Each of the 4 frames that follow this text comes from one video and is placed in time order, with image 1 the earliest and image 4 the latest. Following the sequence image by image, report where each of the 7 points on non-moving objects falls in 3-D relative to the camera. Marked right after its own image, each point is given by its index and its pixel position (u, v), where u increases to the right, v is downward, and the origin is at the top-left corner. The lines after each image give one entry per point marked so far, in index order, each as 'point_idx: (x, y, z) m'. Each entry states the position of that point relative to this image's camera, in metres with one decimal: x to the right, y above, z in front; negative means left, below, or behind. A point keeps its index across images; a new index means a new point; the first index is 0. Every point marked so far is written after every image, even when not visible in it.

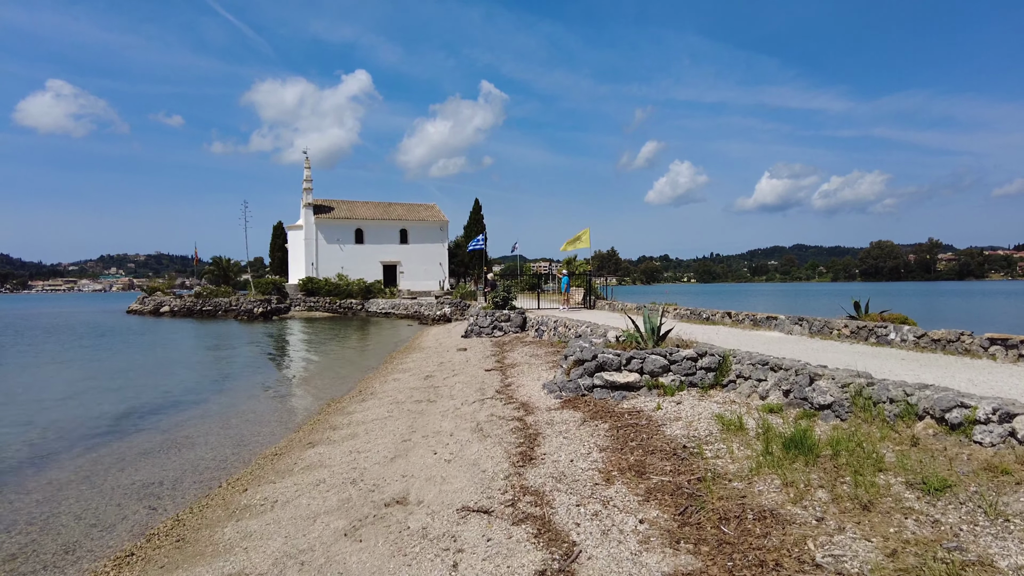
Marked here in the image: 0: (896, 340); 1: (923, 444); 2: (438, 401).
0: (+8.6, -1.2, +14.7) m
1: (+3.2, -1.2, +5.2) m
2: (-1.2, -1.8, +10.3) m
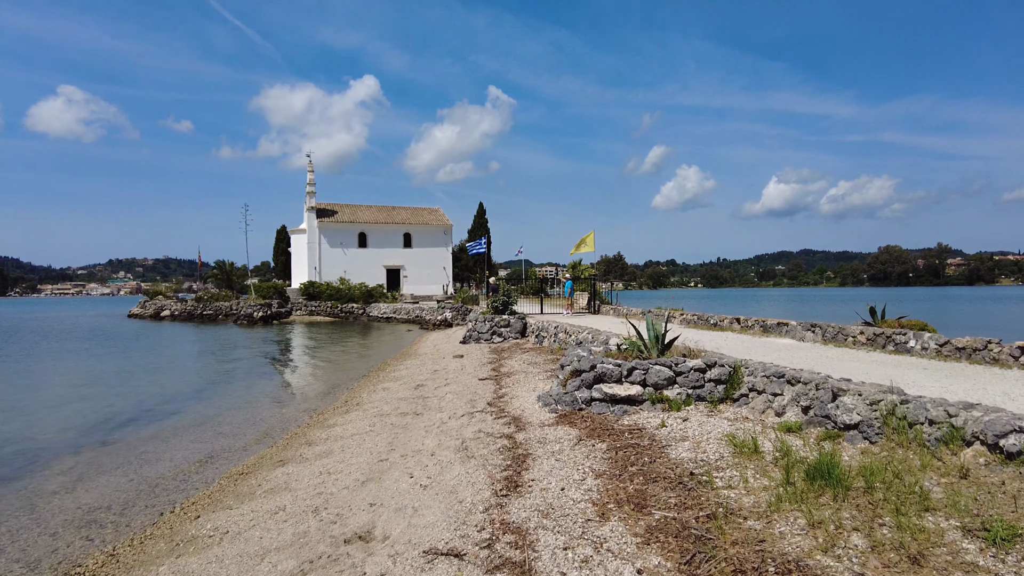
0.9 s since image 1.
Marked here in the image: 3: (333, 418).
0: (+8.5, -1.3, +13.9) m
1: (+3.1, -1.3, +4.4) m
2: (-1.3, -1.8, +9.6) m
3: (-2.8, -2.1, +10.5) m
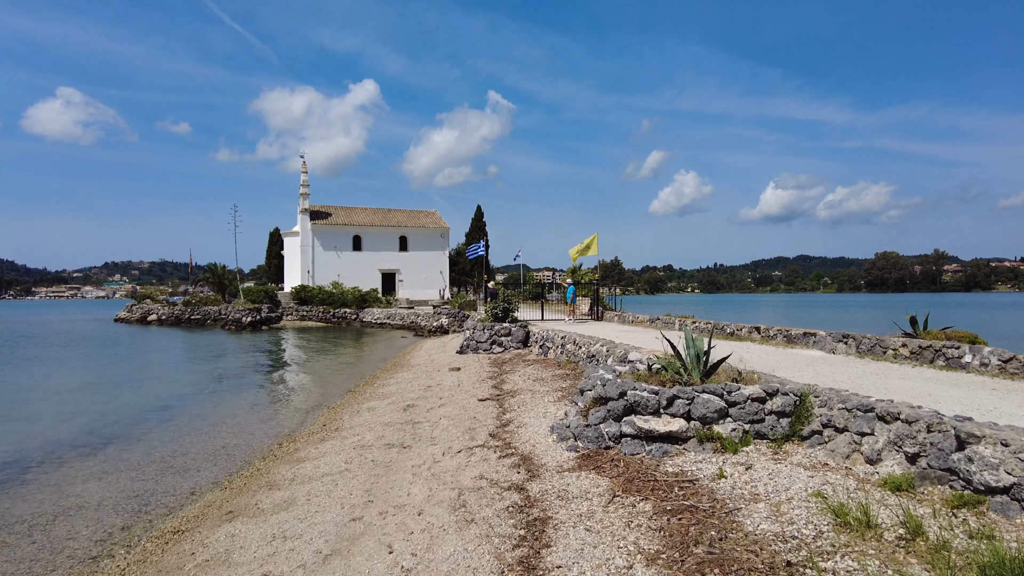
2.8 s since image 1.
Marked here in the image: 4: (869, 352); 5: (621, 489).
0: (+8.6, -1.4, +12.3) m
1: (+3.2, -1.3, +2.7) m
2: (-1.2, -1.9, +7.9) m
3: (-2.8, -2.1, +8.8) m
4: (+8.1, -1.4, +15.0) m
5: (+0.9, -1.6, +5.4) m
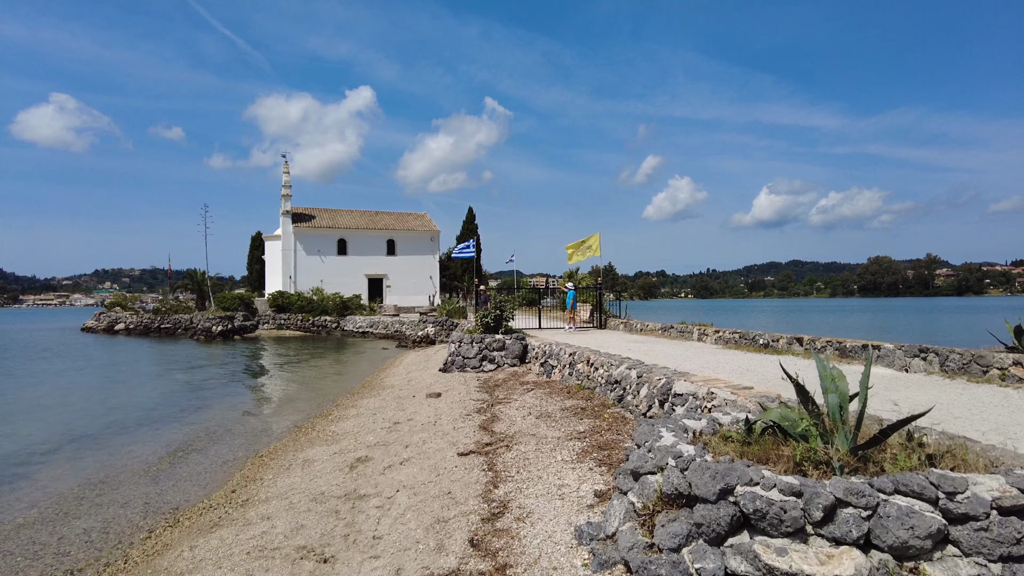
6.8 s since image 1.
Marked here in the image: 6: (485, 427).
0: (+8.5, -1.4, +9.1) m
1: (+3.2, -1.2, -0.5) m
2: (-1.2, -1.9, +4.6) m
3: (-2.8, -2.2, +5.4) m
4: (+8.0, -1.5, +11.7) m
5: (+0.9, -1.6, +2.1) m
6: (-0.3, -1.8, +8.7) m
